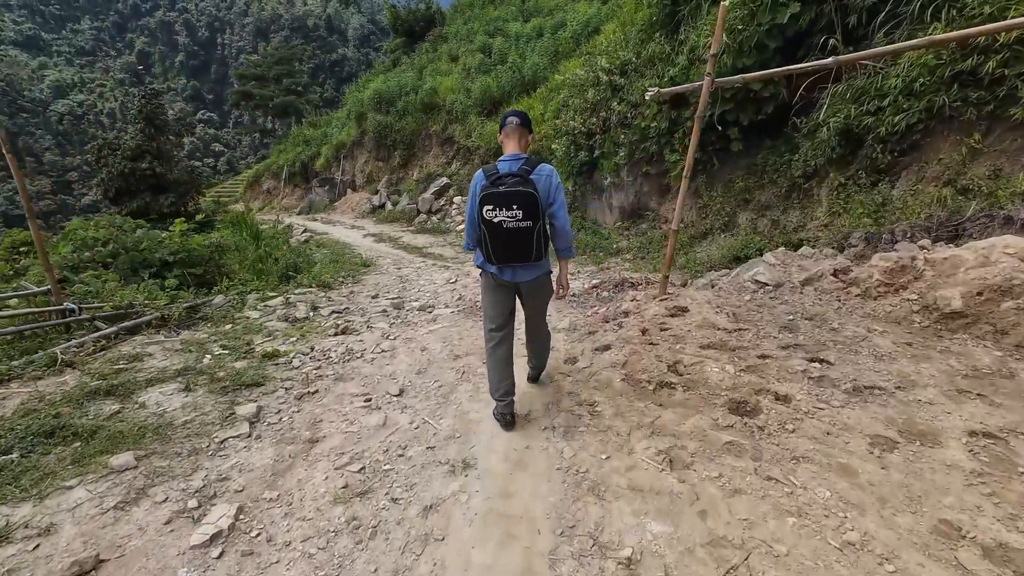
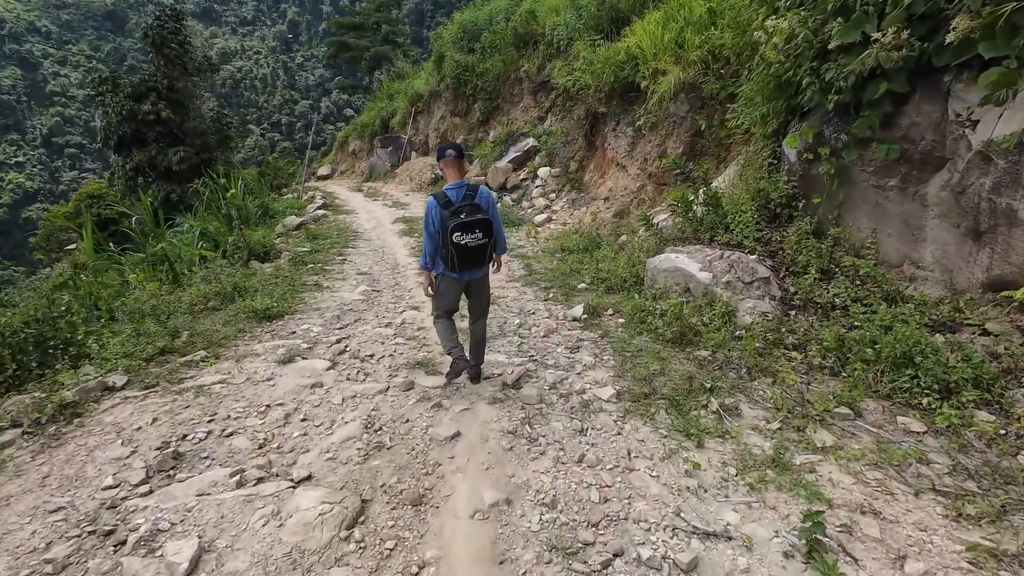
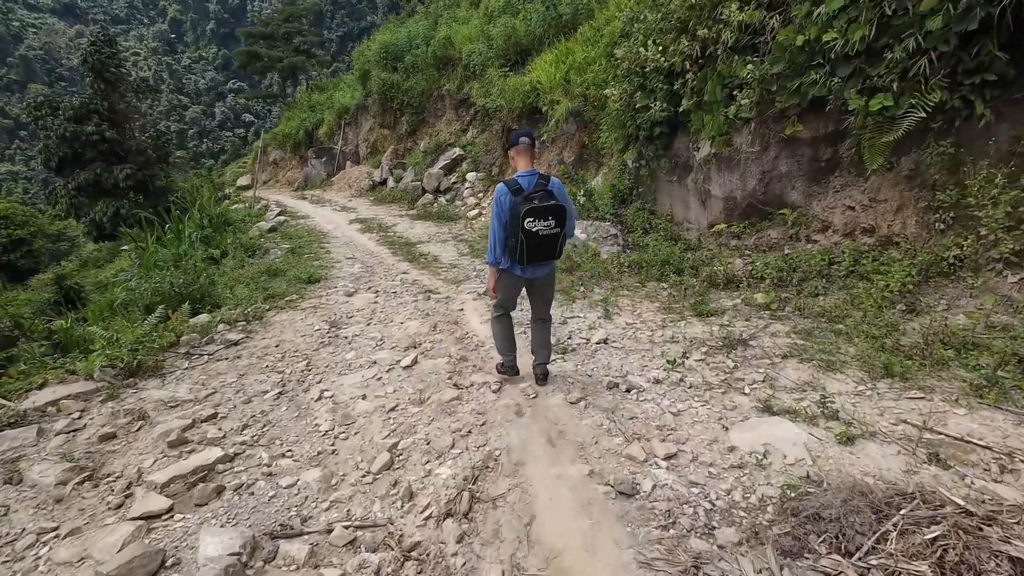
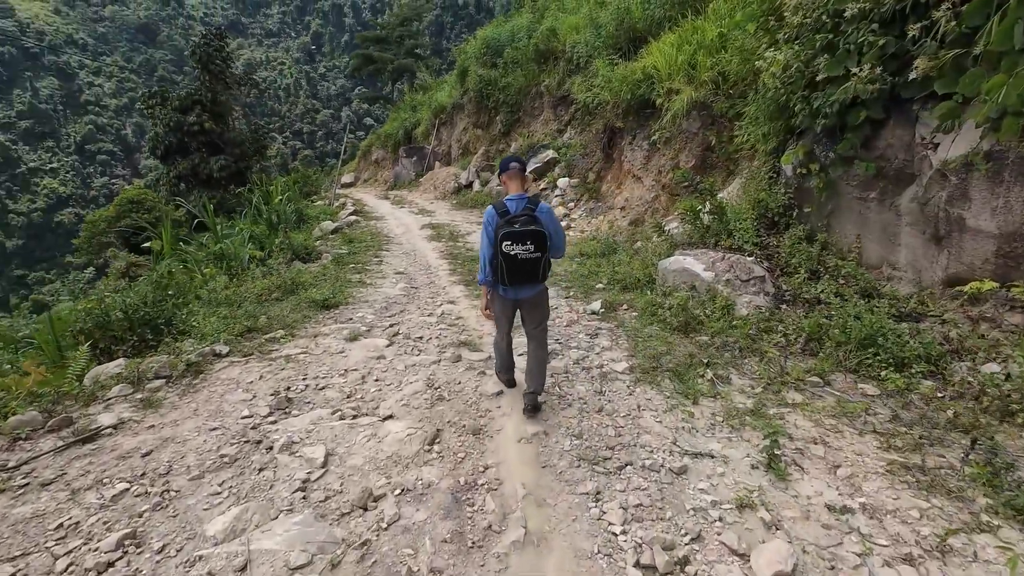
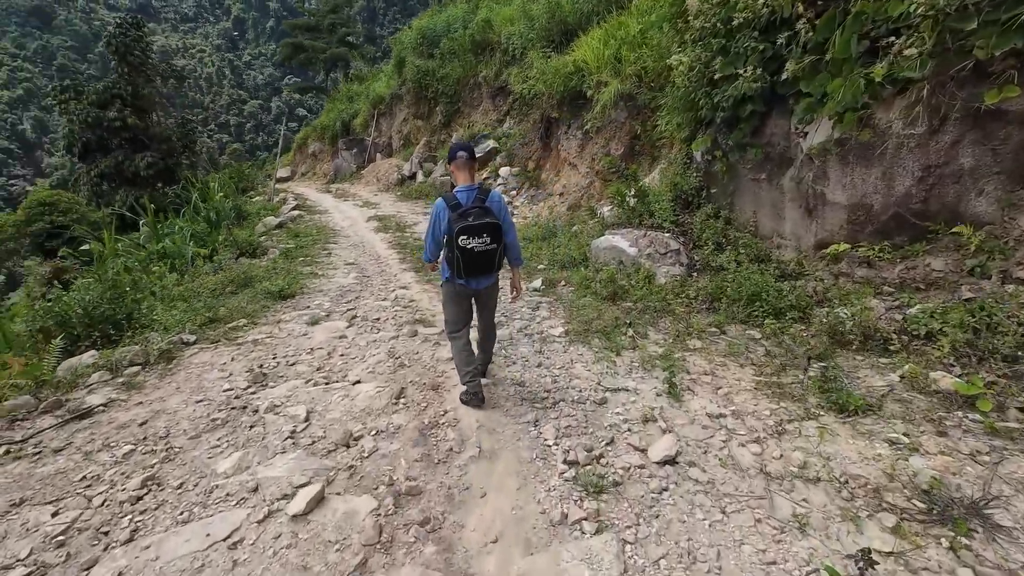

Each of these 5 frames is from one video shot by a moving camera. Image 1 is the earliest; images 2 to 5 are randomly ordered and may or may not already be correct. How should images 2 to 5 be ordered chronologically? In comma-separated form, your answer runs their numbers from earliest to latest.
3, 5, 4, 2
